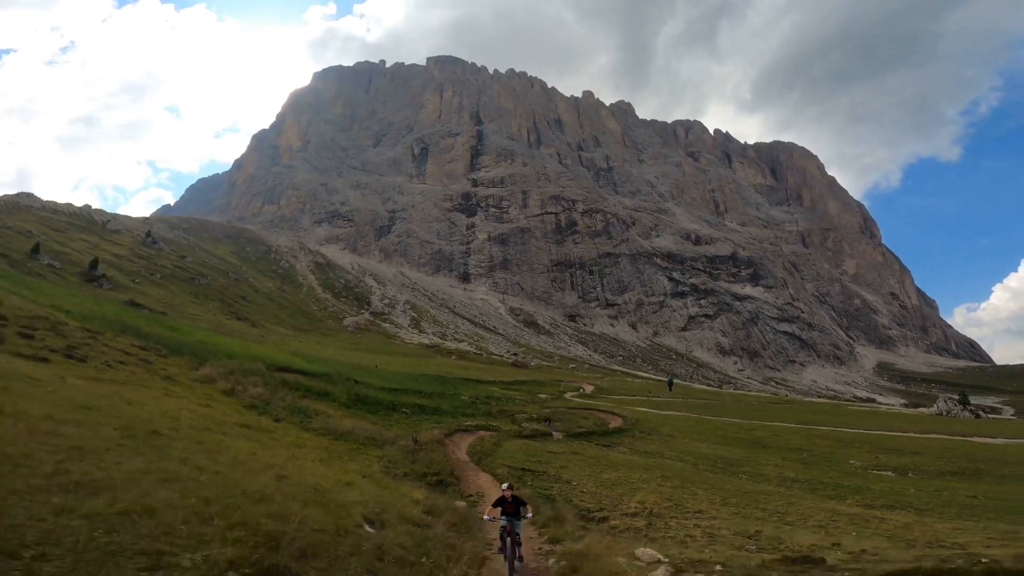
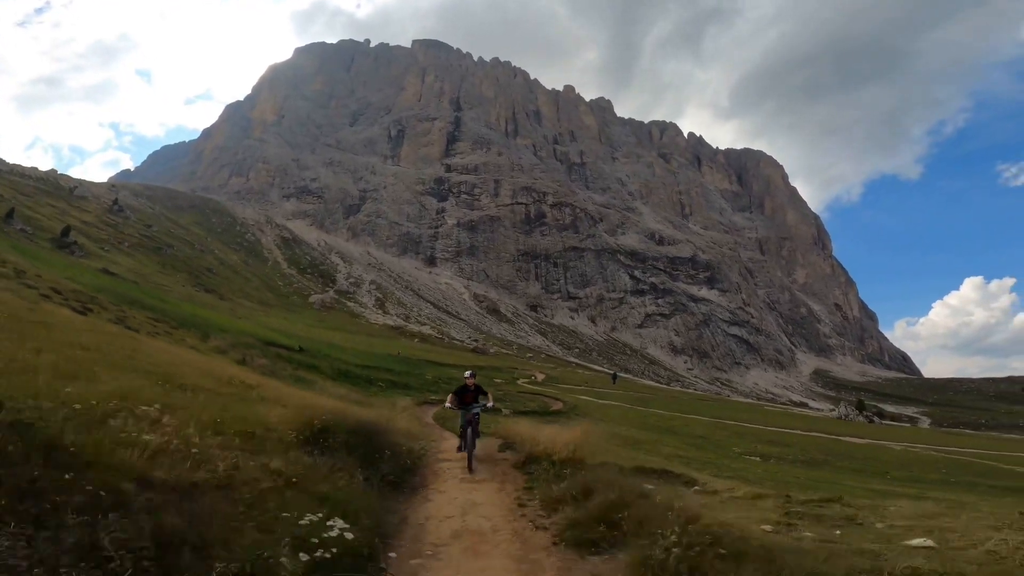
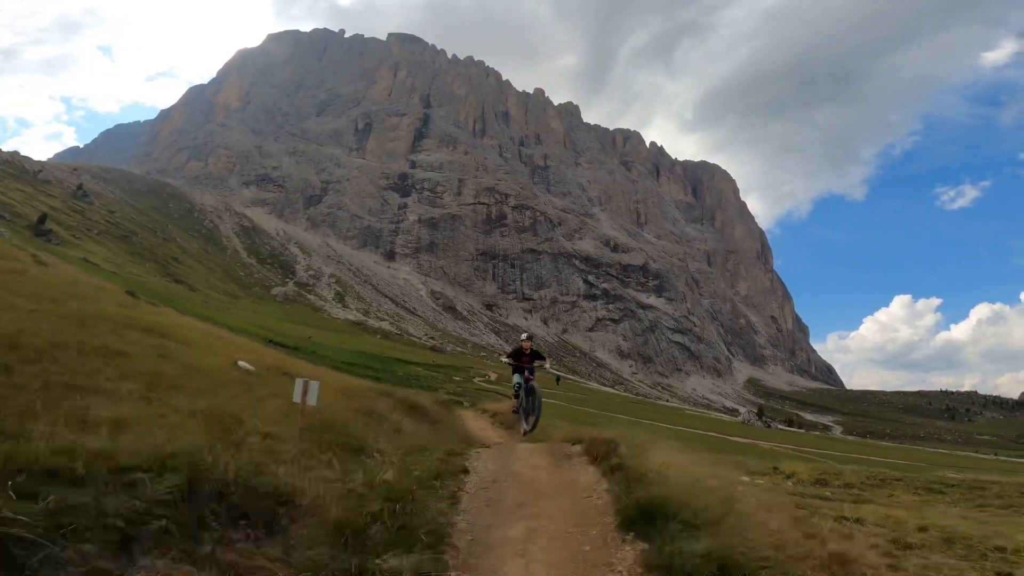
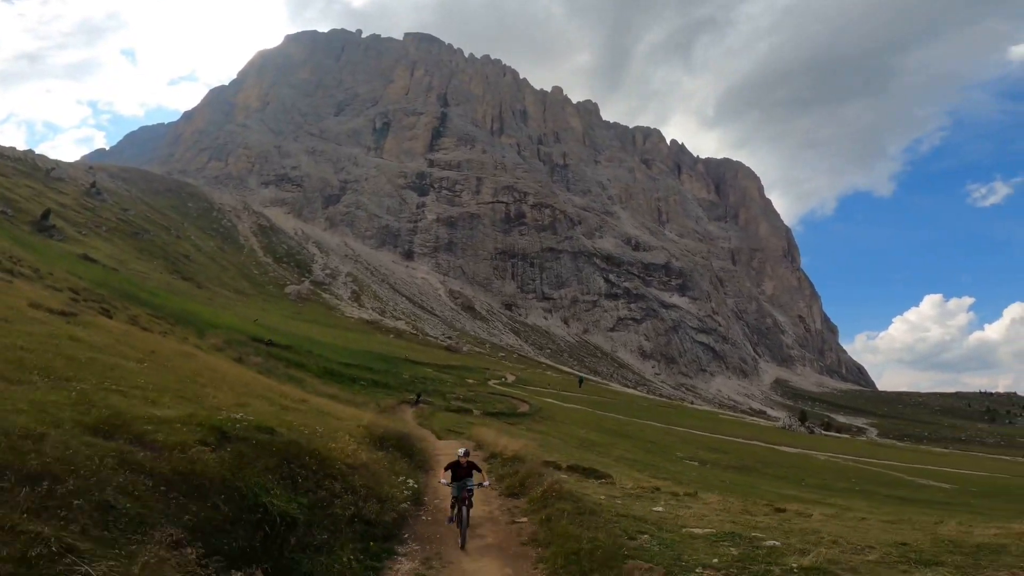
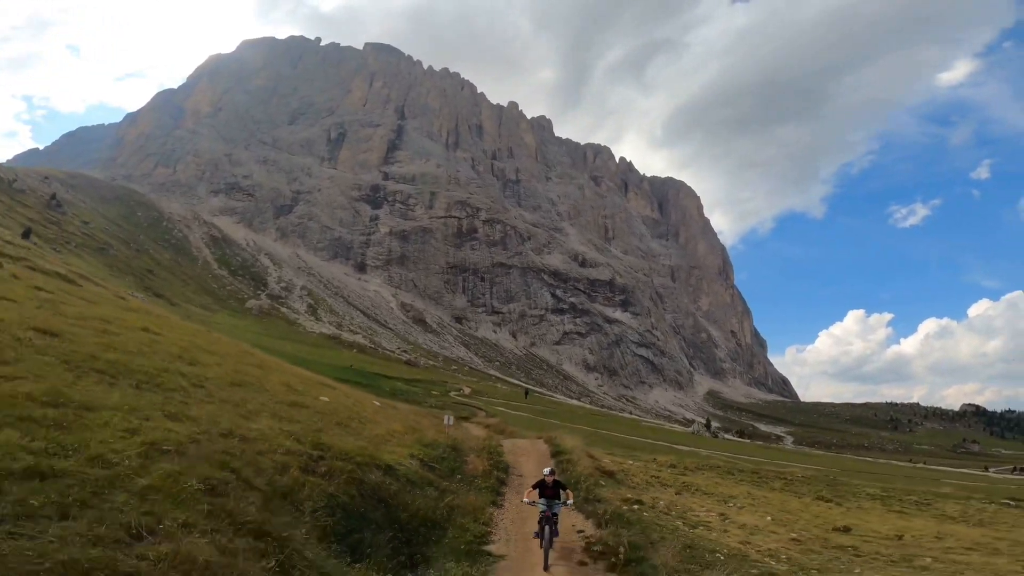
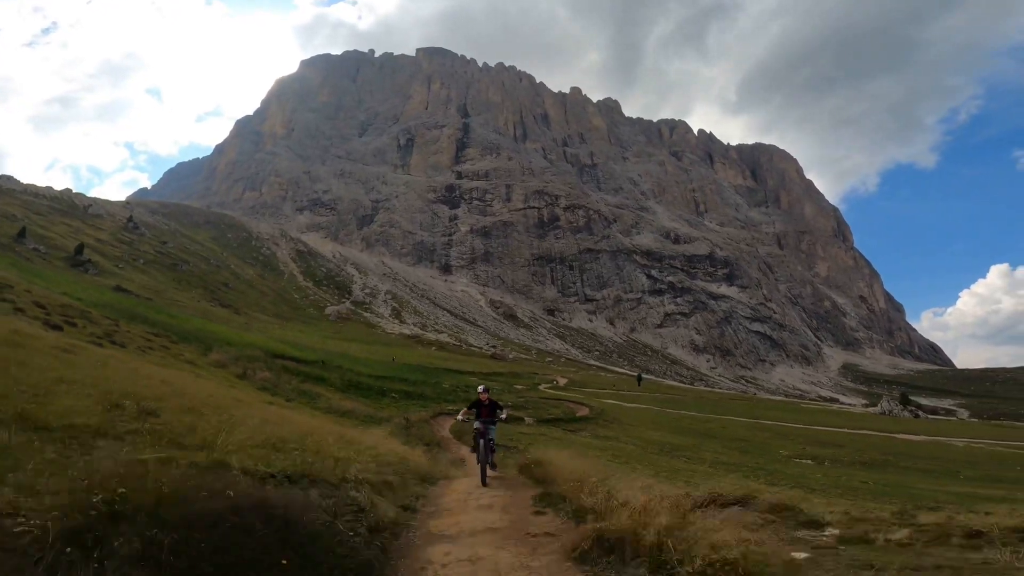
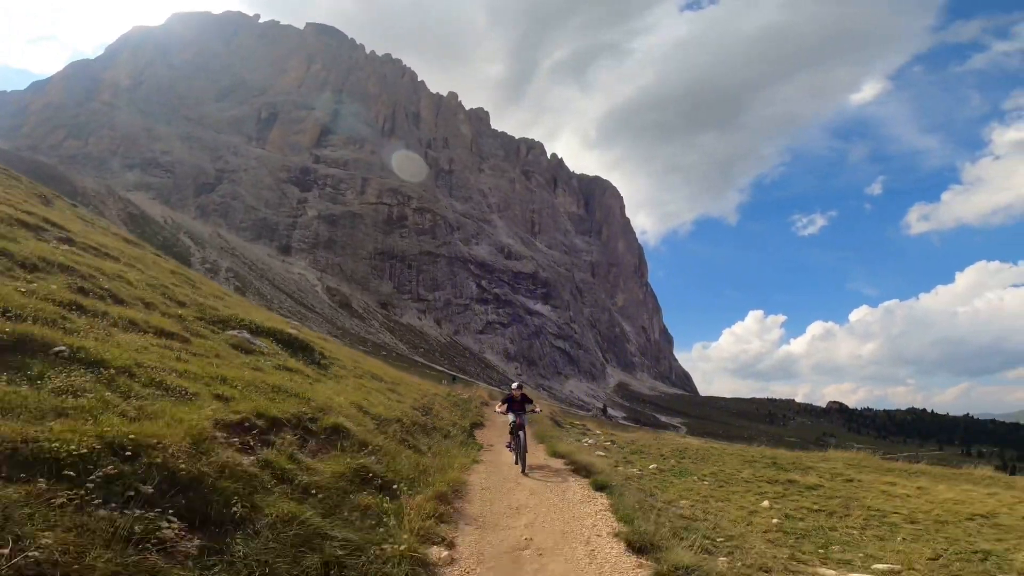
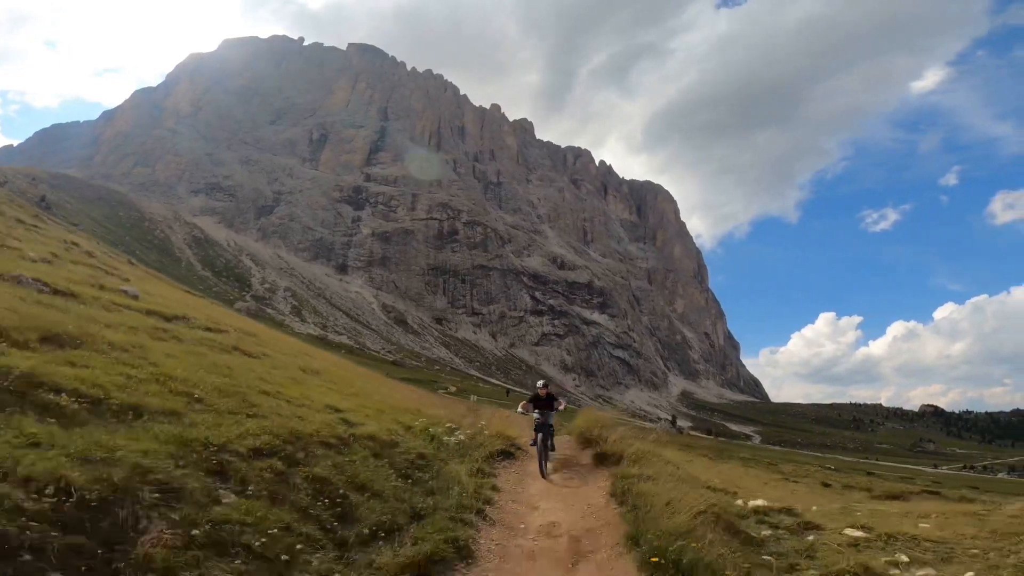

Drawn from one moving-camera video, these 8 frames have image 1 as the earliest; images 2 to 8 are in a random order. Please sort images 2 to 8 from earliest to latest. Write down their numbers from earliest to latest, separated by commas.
6, 2, 4, 3, 5, 8, 7
